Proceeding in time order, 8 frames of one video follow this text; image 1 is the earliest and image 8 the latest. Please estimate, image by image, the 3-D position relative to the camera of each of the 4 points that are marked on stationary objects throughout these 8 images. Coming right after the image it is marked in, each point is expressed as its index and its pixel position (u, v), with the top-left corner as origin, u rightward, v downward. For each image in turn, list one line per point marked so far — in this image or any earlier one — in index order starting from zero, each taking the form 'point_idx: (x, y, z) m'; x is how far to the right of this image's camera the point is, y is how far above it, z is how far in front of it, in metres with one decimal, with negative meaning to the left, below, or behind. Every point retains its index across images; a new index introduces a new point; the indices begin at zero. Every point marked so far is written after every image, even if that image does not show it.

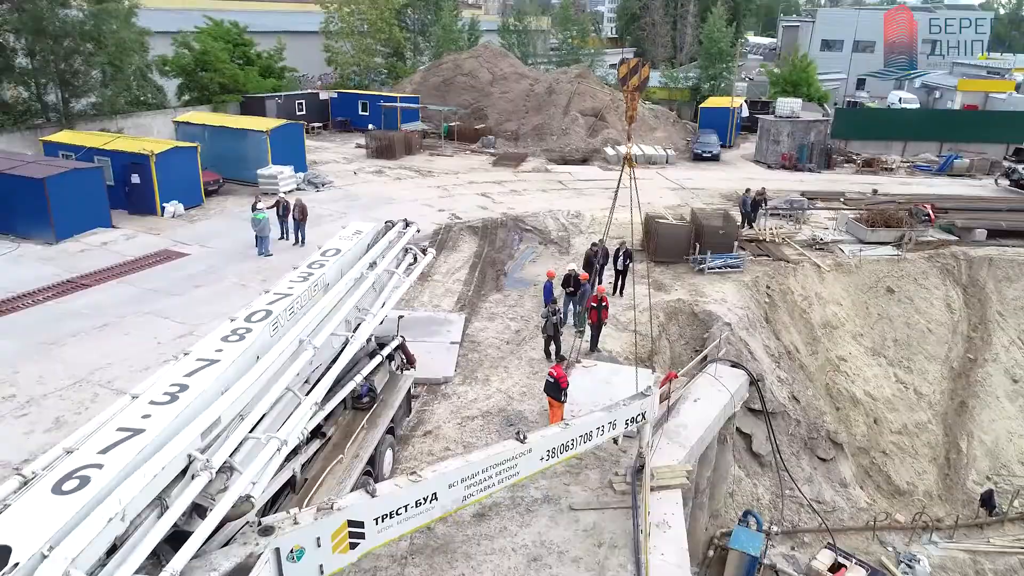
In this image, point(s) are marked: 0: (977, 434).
0: (+8.9, -2.8, +14.7) m
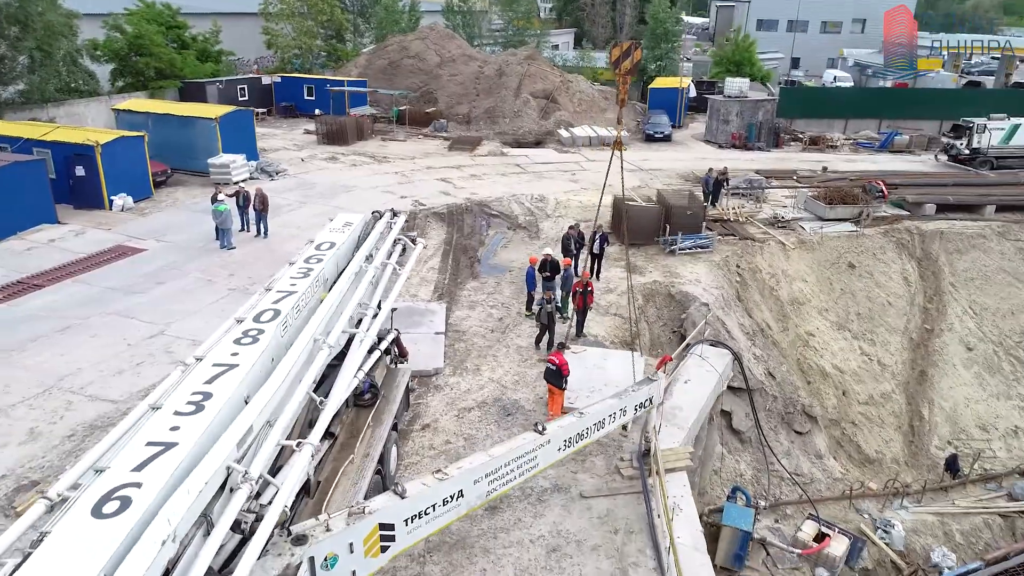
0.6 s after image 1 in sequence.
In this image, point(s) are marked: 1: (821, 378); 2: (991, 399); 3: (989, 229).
0: (+8.5, -2.3, +15.3) m
1: (+5.9, -1.7, +14.7) m
2: (+9.8, -2.3, +15.6) m
3: (+11.5, +1.4, +18.4) m
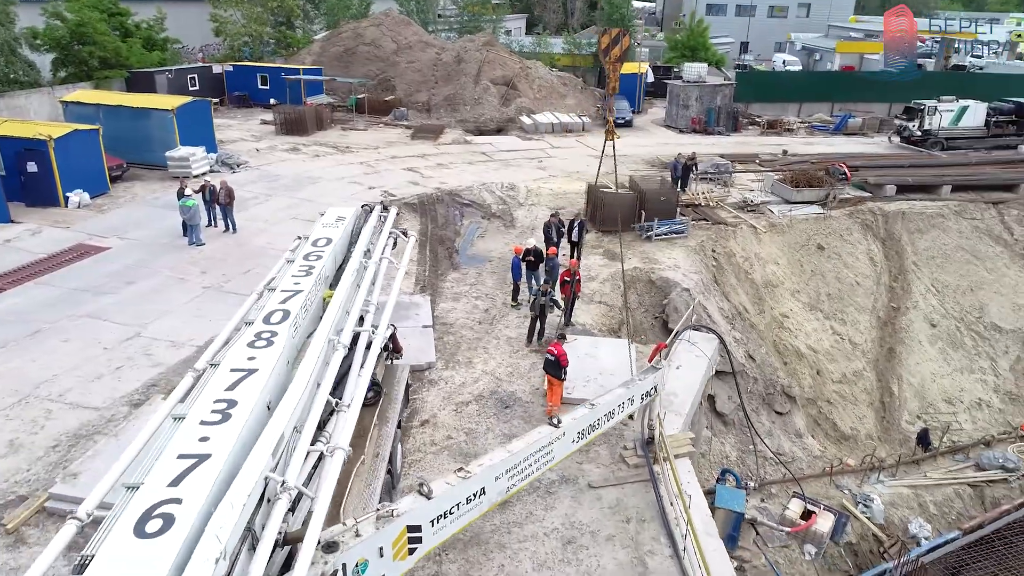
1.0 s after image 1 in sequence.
0: (+8.1, -1.8, +15.8) m
1: (+5.6, -1.4, +15.0) m
2: (+9.4, -1.8, +16.2) m
3: (+10.8, +2.0, +19.0) m
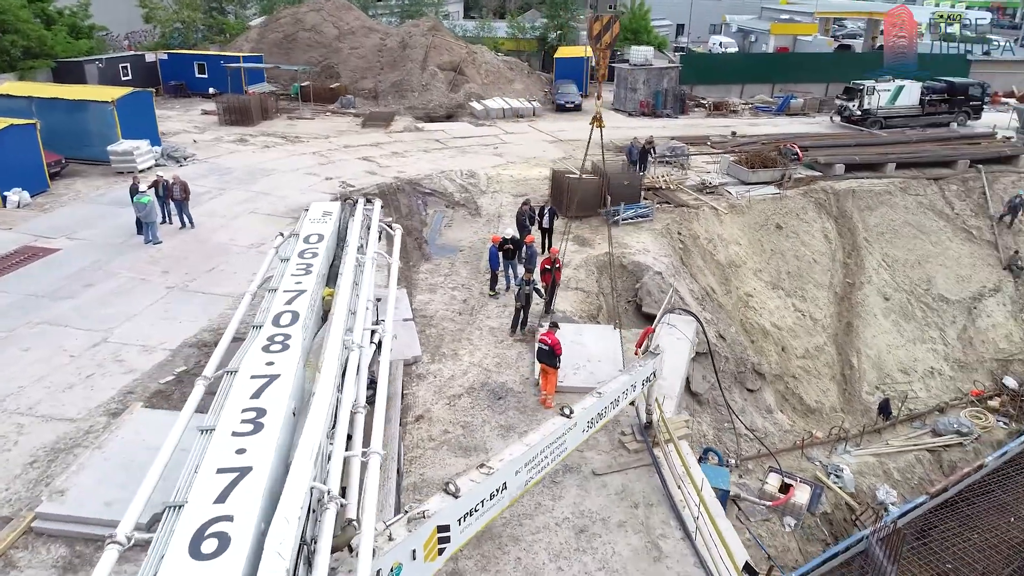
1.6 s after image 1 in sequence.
0: (+7.5, -1.3, +16.4) m
1: (+5.0, -1.0, +15.4) m
2: (+8.7, -1.2, +16.9) m
3: (+9.8, +2.6, +19.7) m
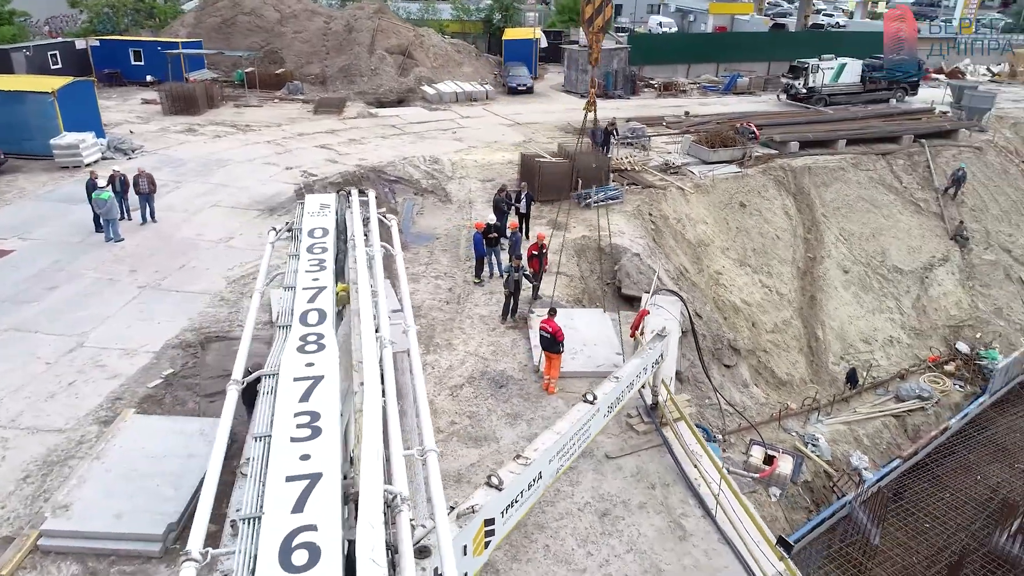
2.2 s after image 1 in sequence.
0: (+7.0, -0.7, +17.0) m
1: (+4.6, -0.5, +15.8) m
2: (+8.2, -0.6, +17.5) m
3: (+8.9, +3.4, +20.3) m
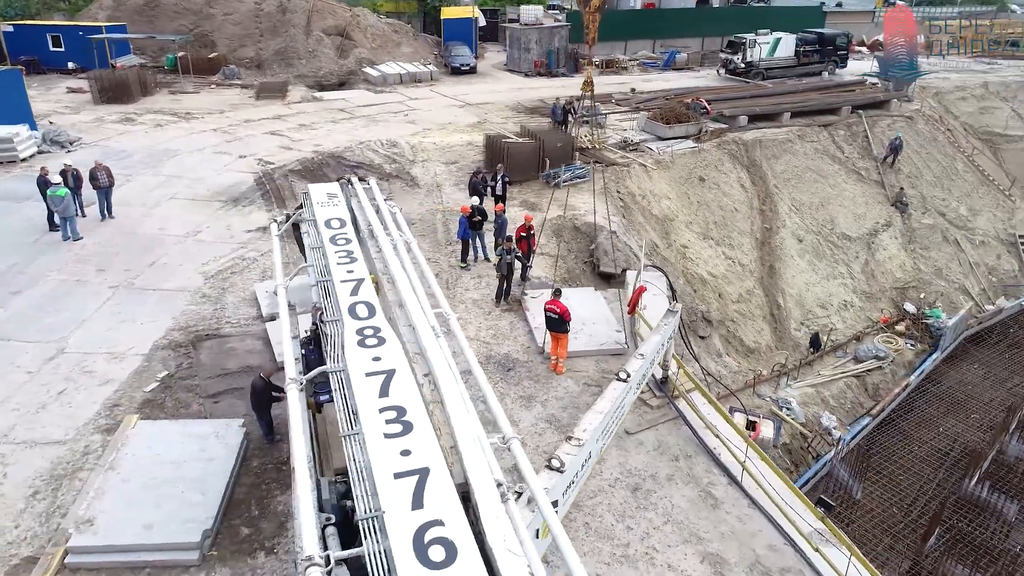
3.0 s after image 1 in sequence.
0: (+6.3, 0.0, +17.6) m
1: (+4.0, +0.1, +16.2) m
2: (+7.4, +0.2, +18.3) m
3: (+7.7, +4.2, +21.0) m
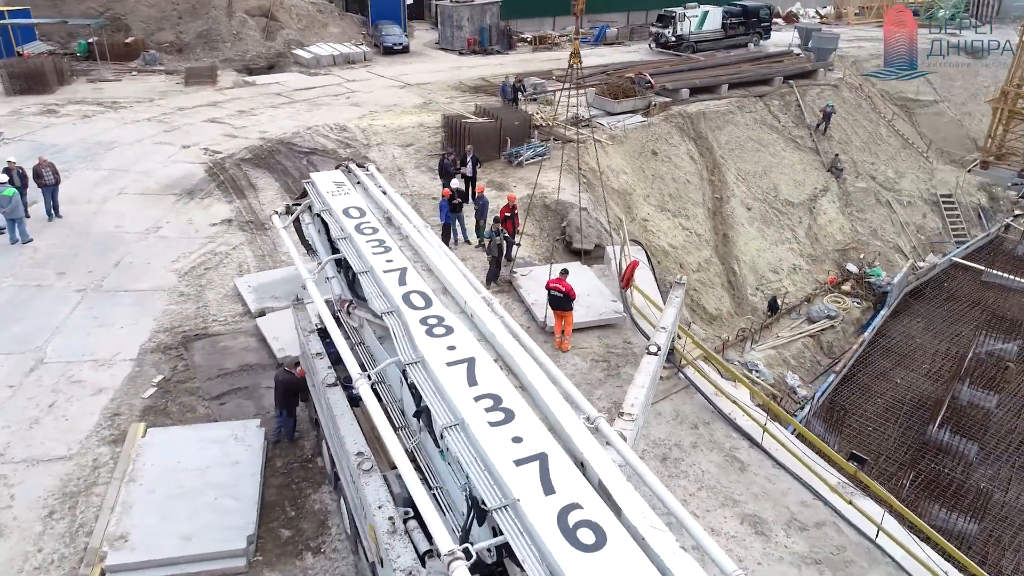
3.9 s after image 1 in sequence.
0: (+5.4, +0.7, +18.2) m
1: (+3.3, +0.7, +16.5) m
2: (+6.5, +1.0, +19.0) m
3: (+6.2, +5.2, +21.6) m
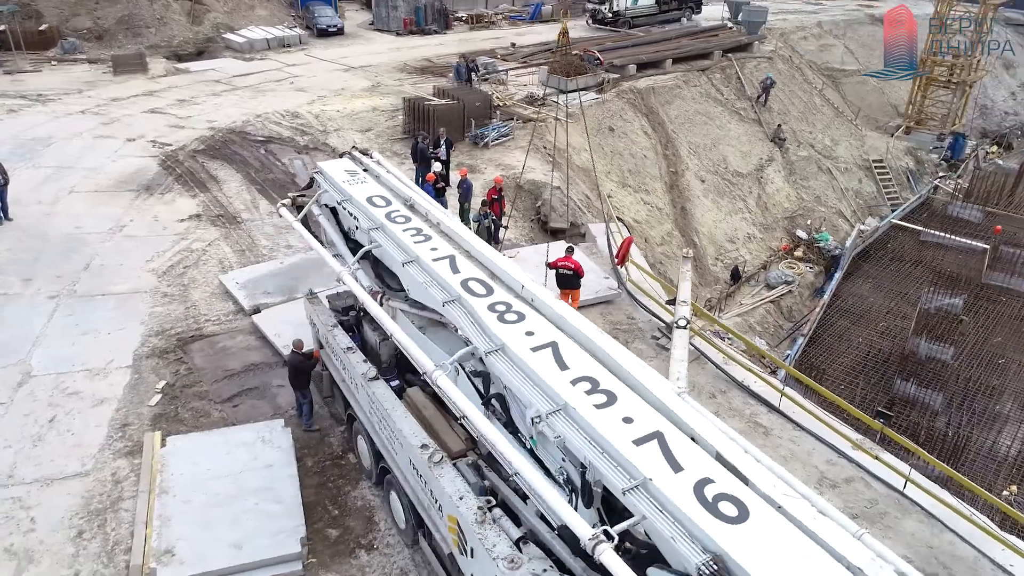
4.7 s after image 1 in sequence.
0: (+4.6, +1.5, +18.7) m
1: (+2.6, +1.2, +16.8) m
2: (+5.5, +1.8, +19.5) m
3: (+4.8, +6.0, +22.0) m
